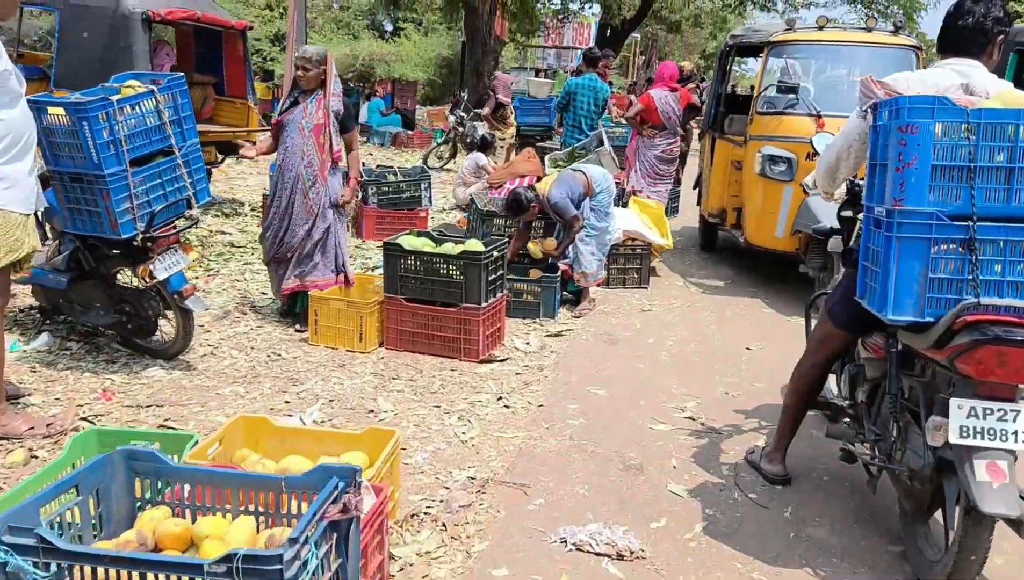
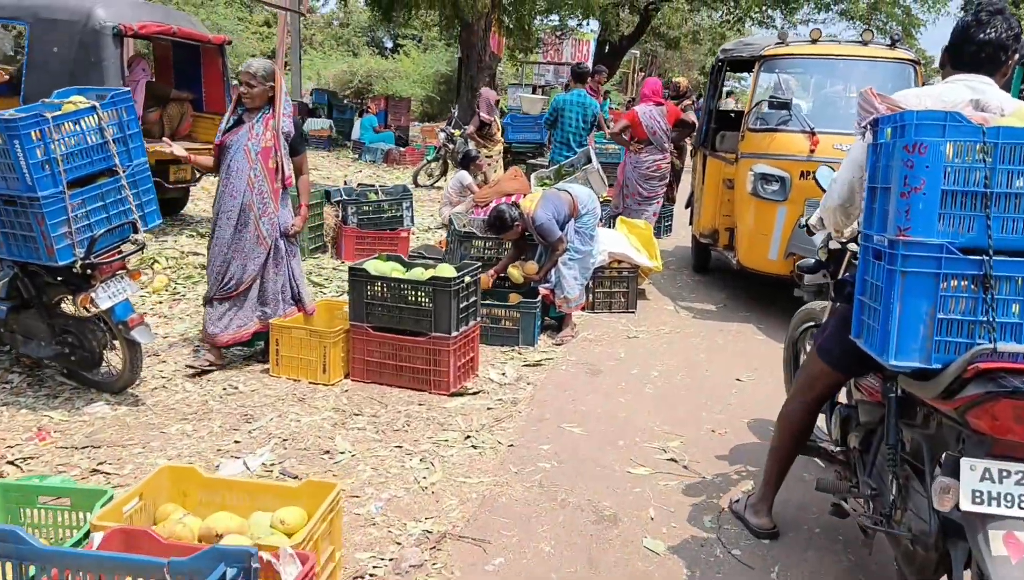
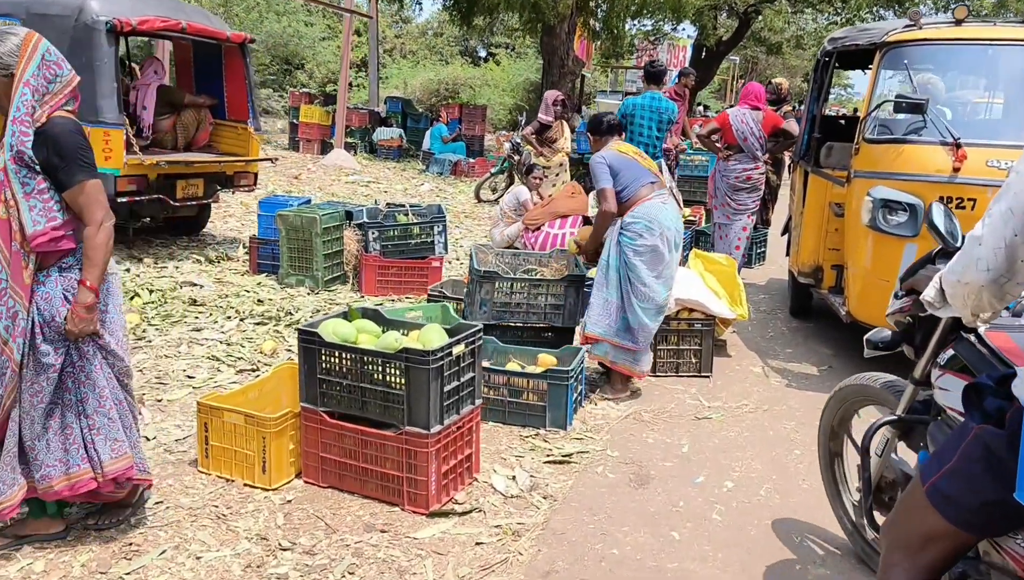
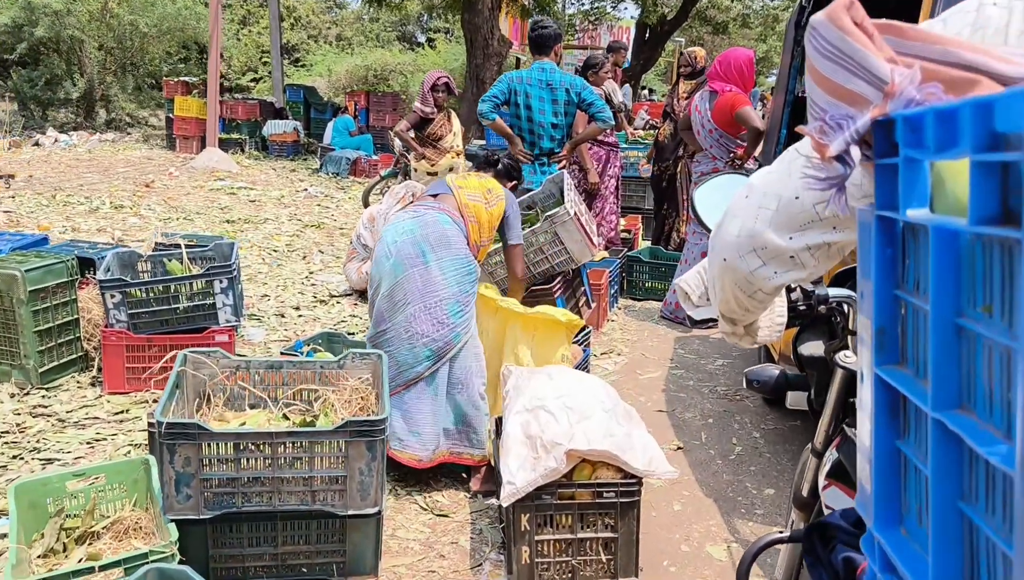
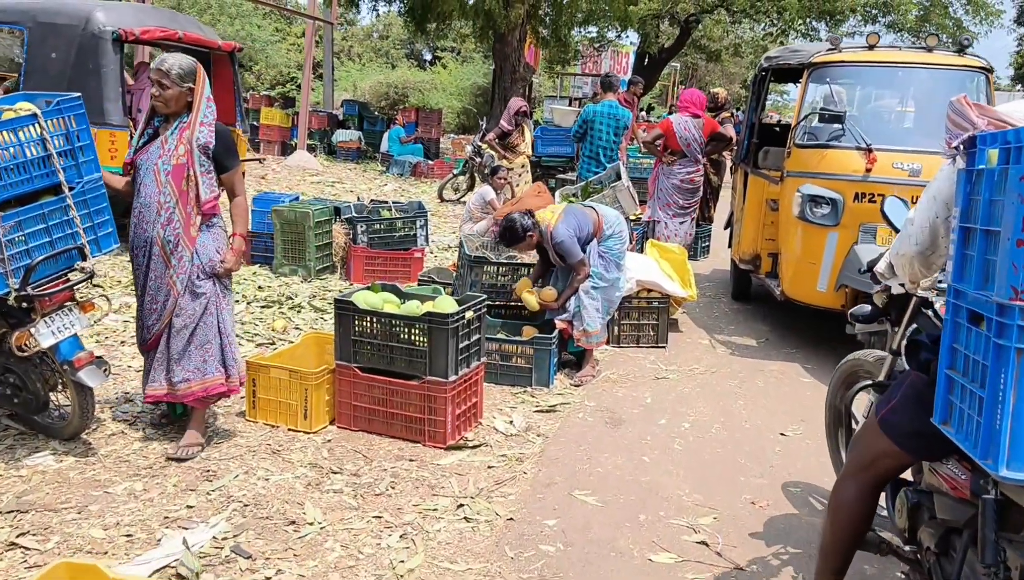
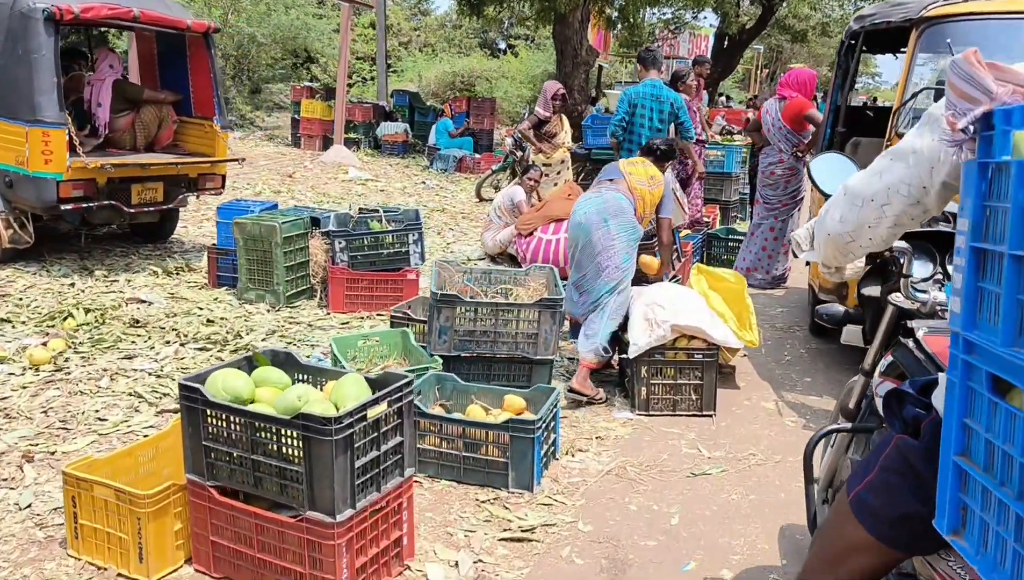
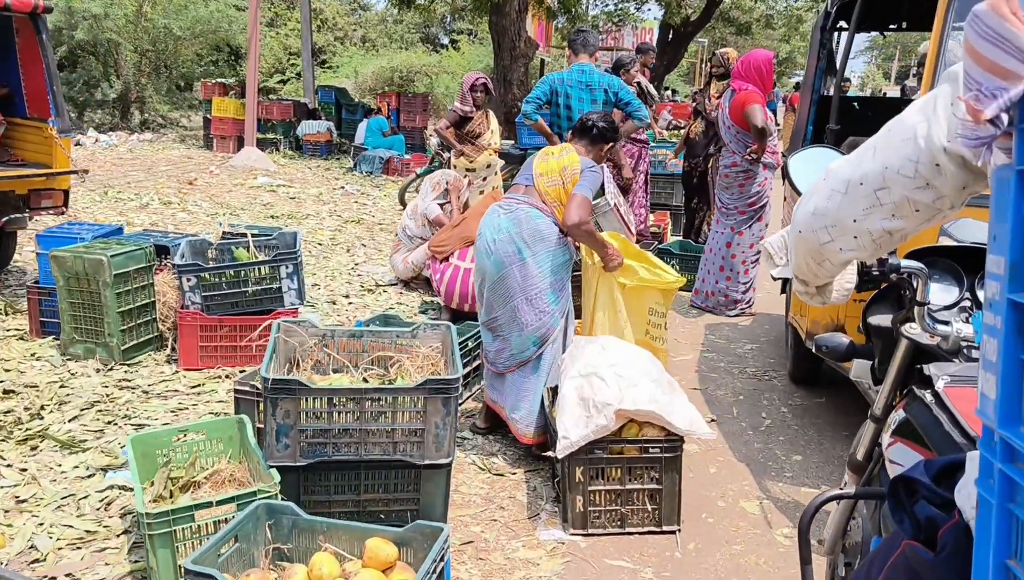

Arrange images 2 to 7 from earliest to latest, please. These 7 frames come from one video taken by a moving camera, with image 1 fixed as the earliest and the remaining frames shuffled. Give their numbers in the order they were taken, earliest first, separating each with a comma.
2, 5, 3, 6, 7, 4
